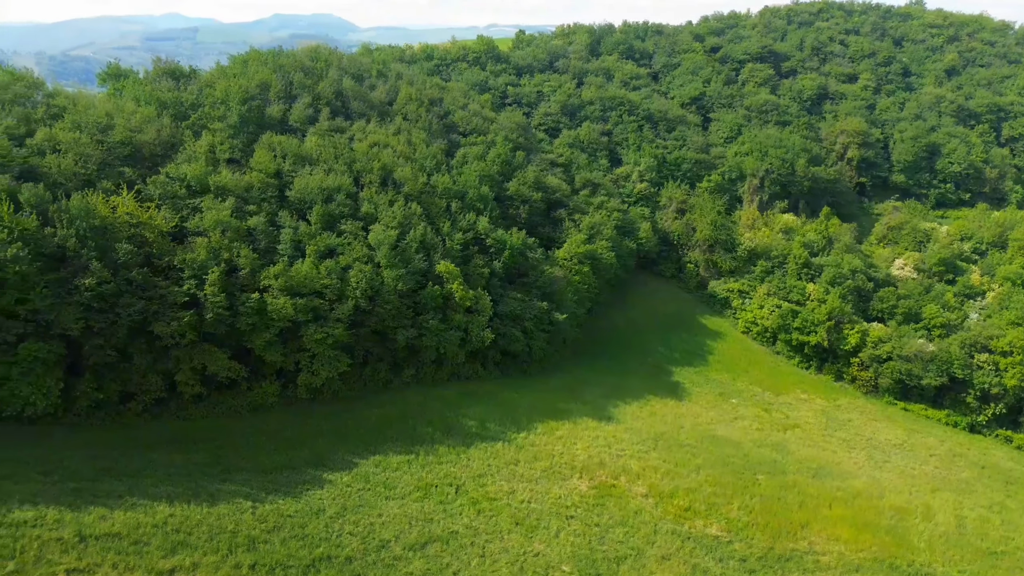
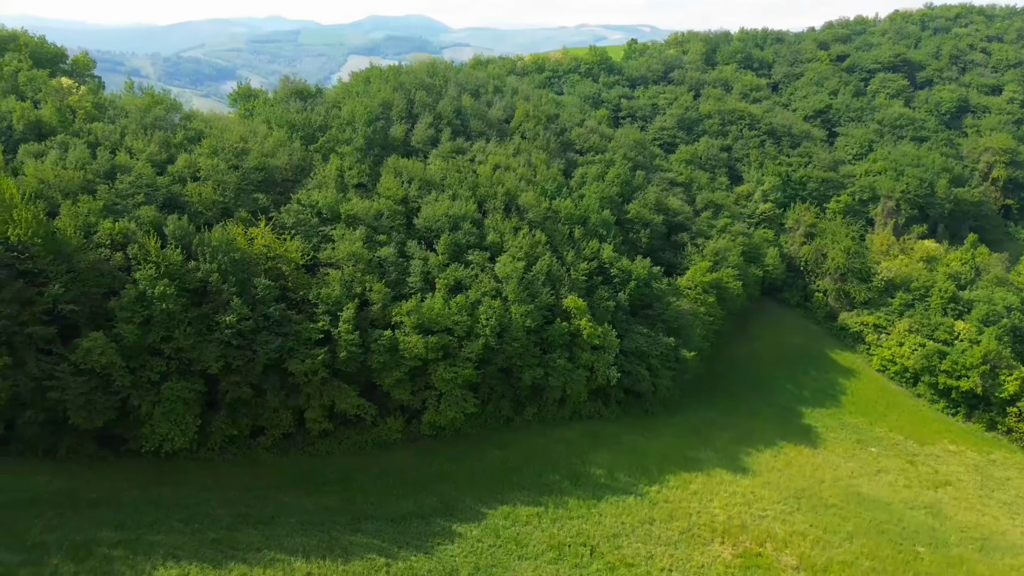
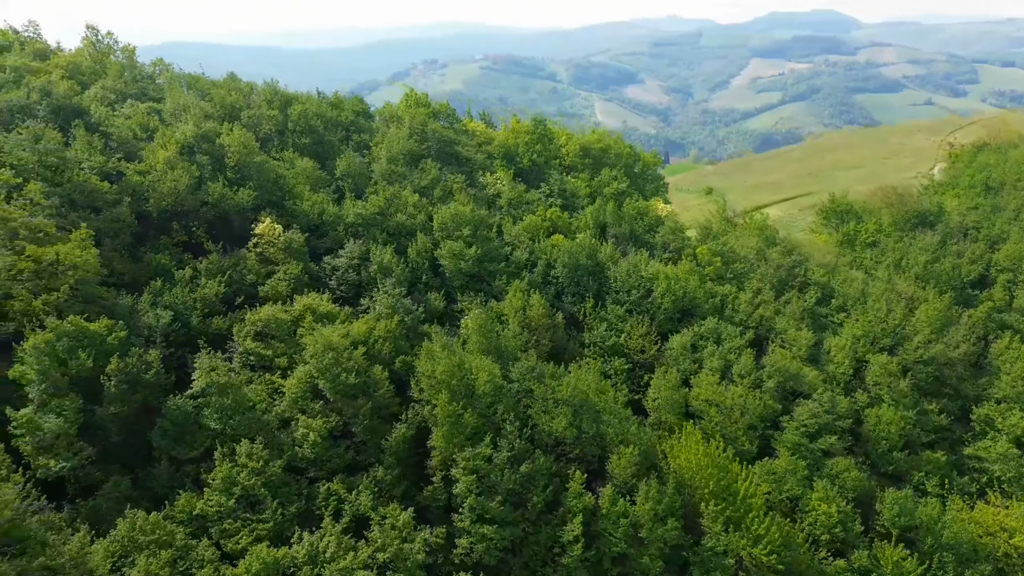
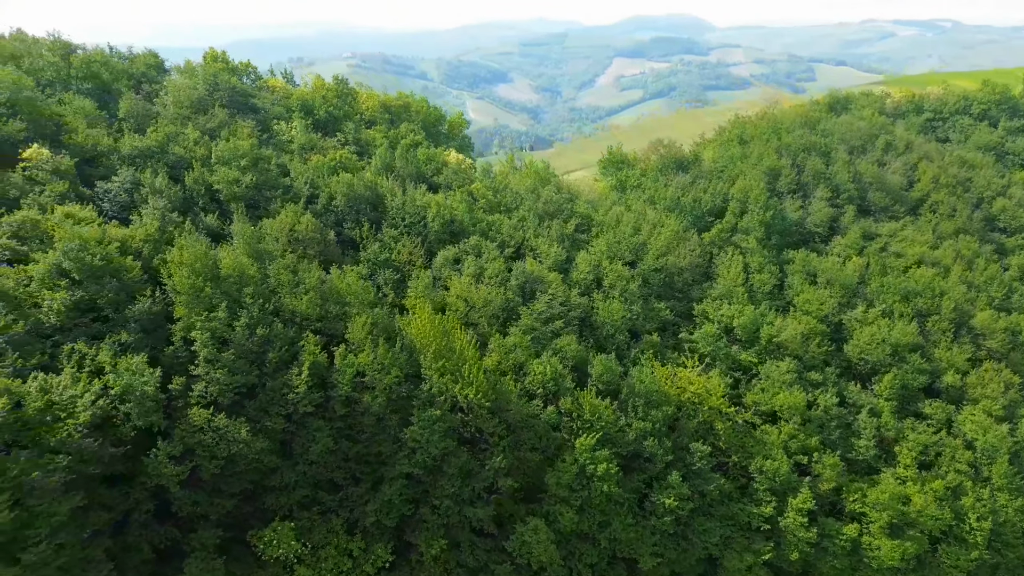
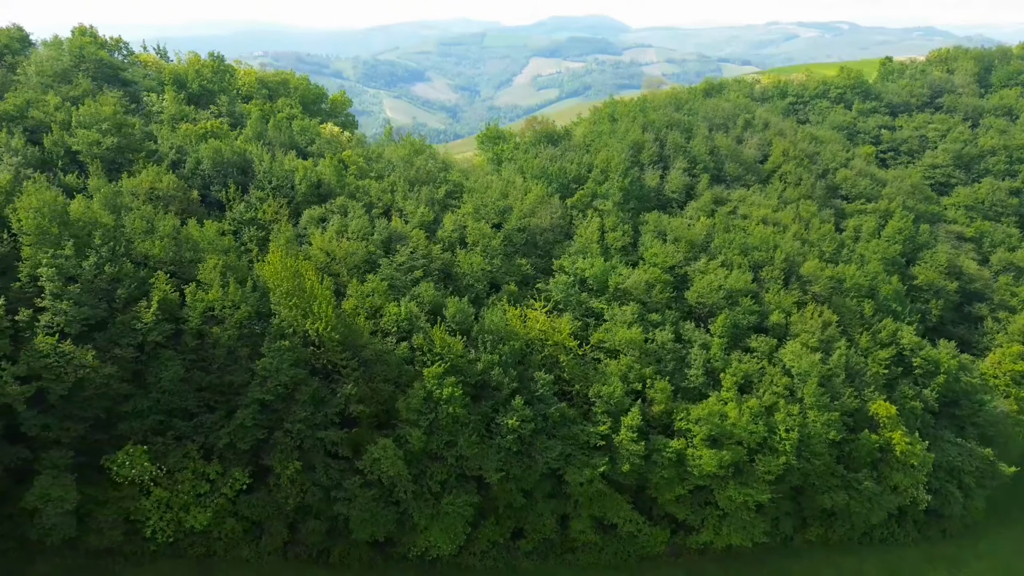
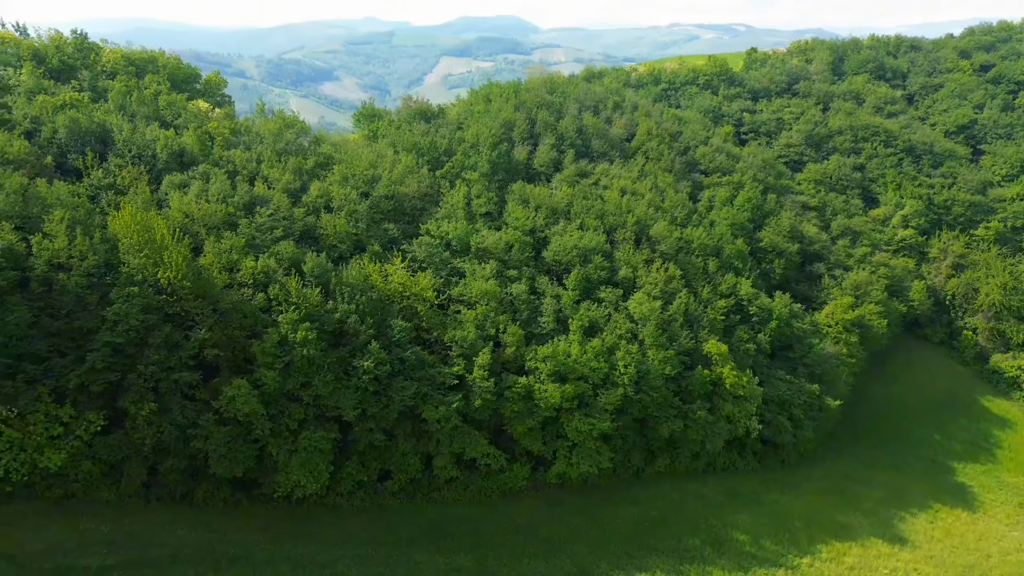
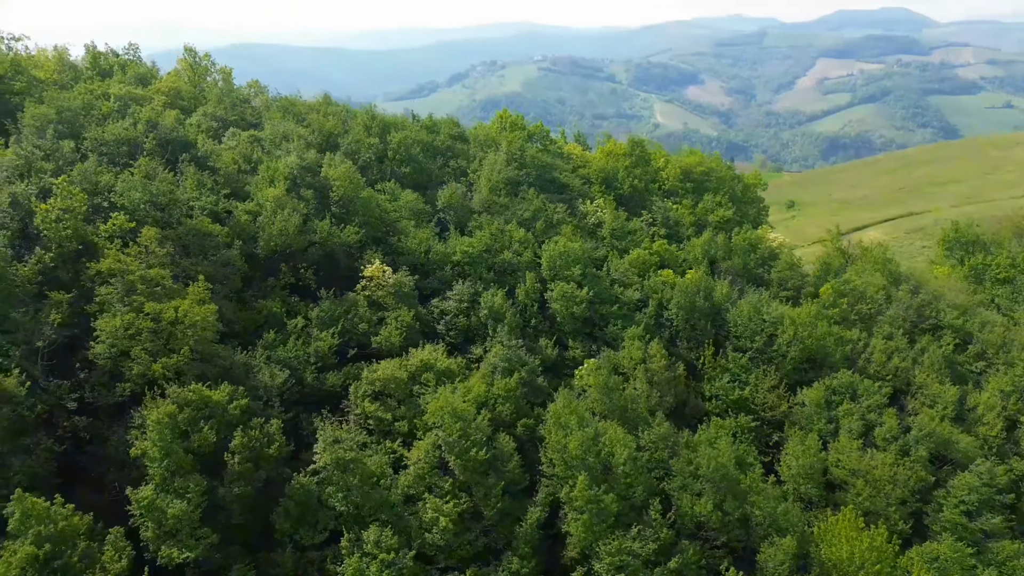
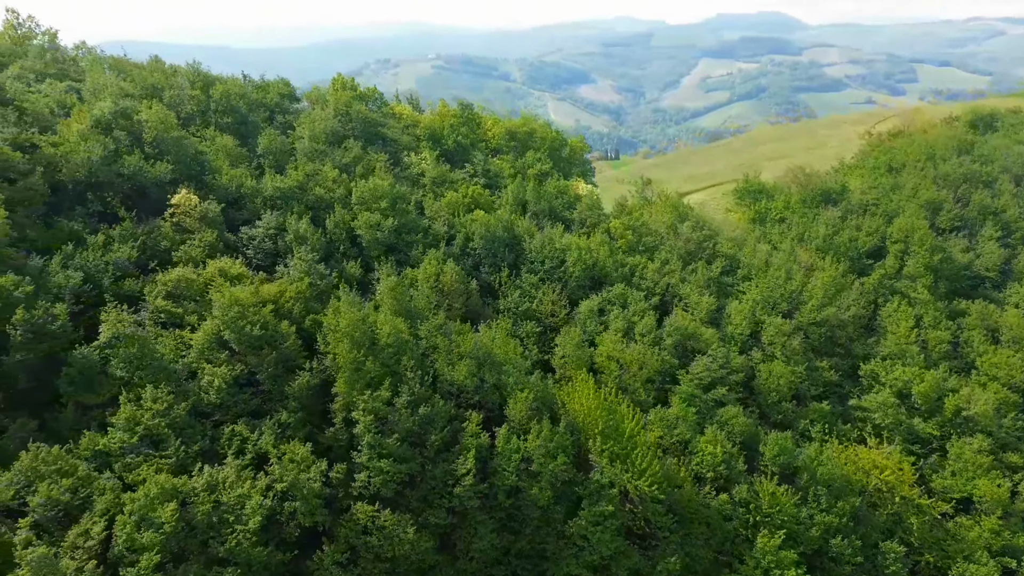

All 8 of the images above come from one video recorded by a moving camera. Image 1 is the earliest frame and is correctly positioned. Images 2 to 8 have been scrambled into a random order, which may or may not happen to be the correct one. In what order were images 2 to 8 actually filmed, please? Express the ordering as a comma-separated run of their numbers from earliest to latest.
2, 6, 5, 4, 8, 3, 7
